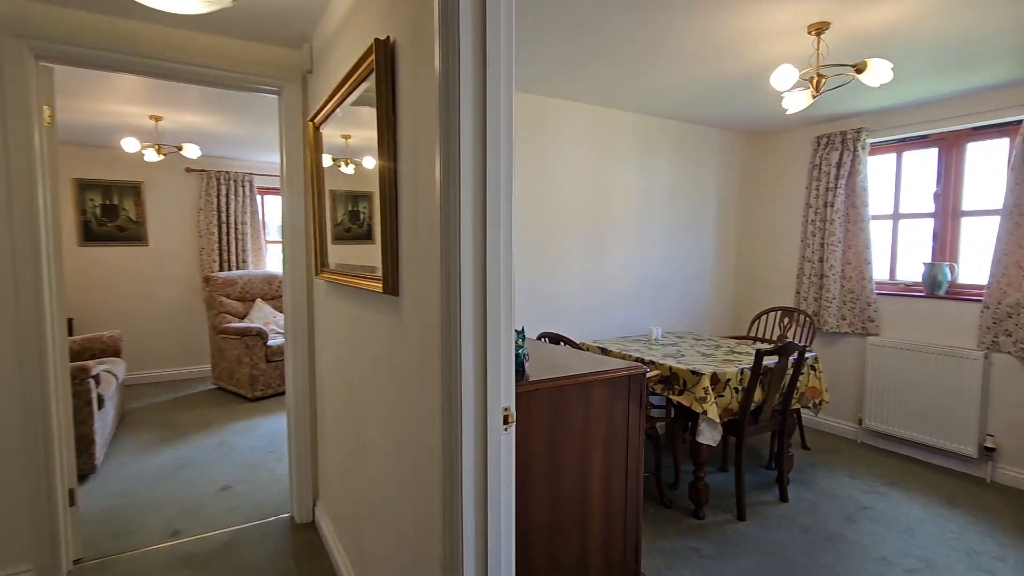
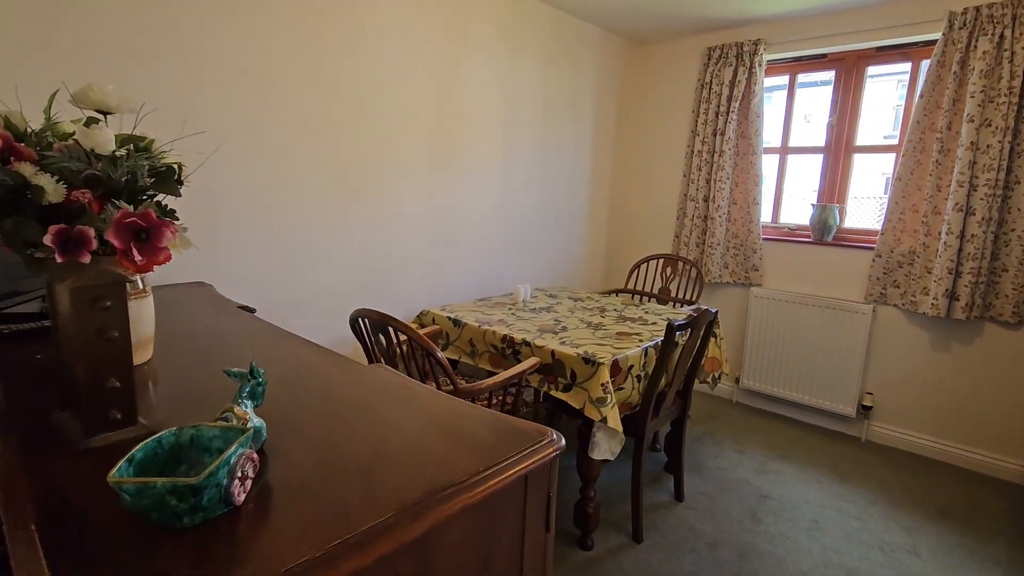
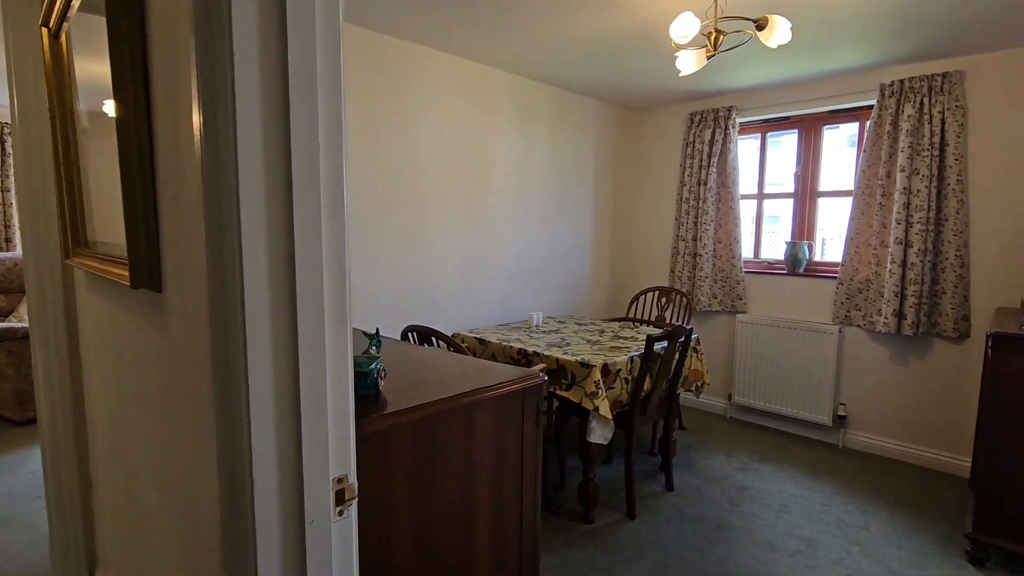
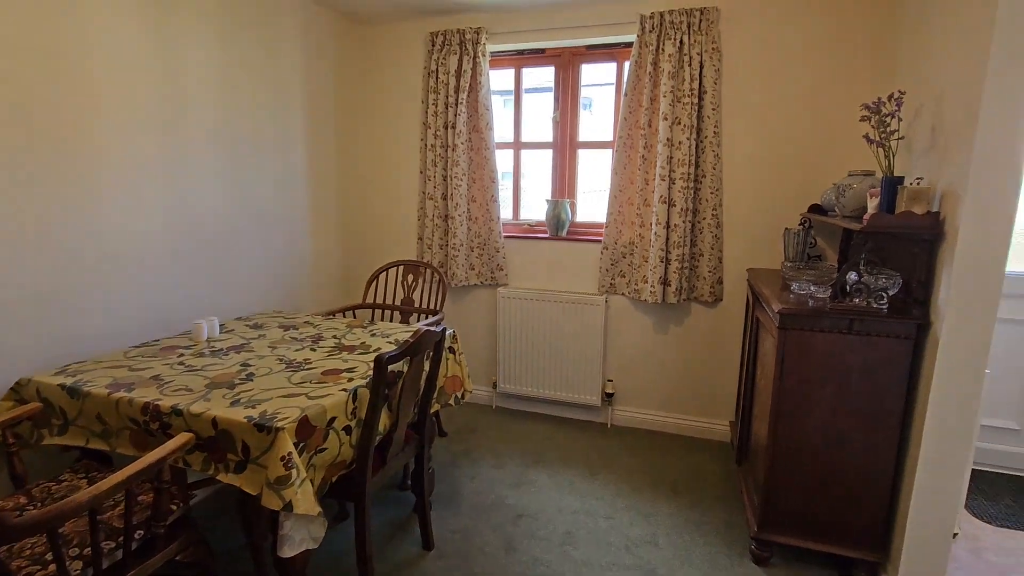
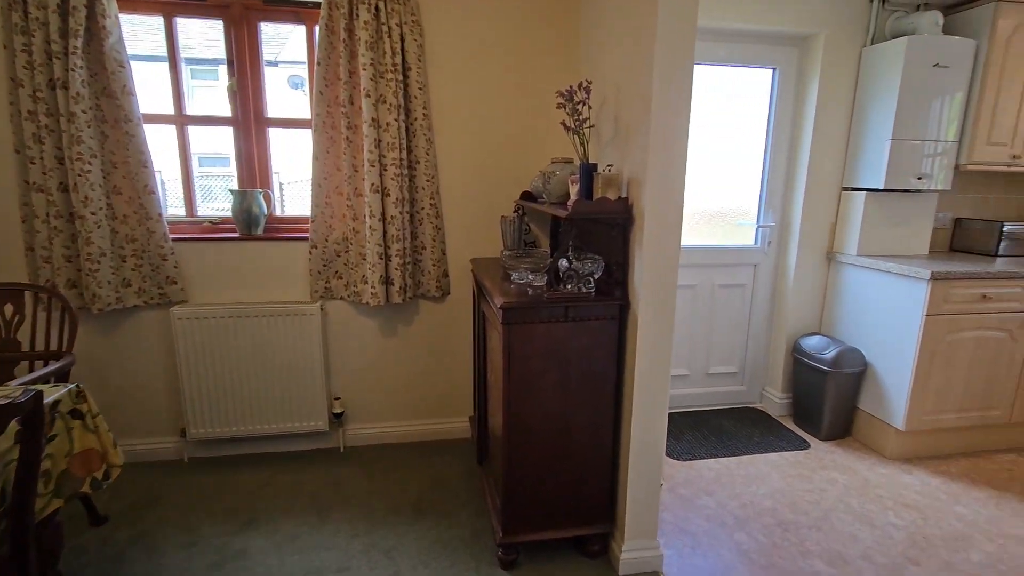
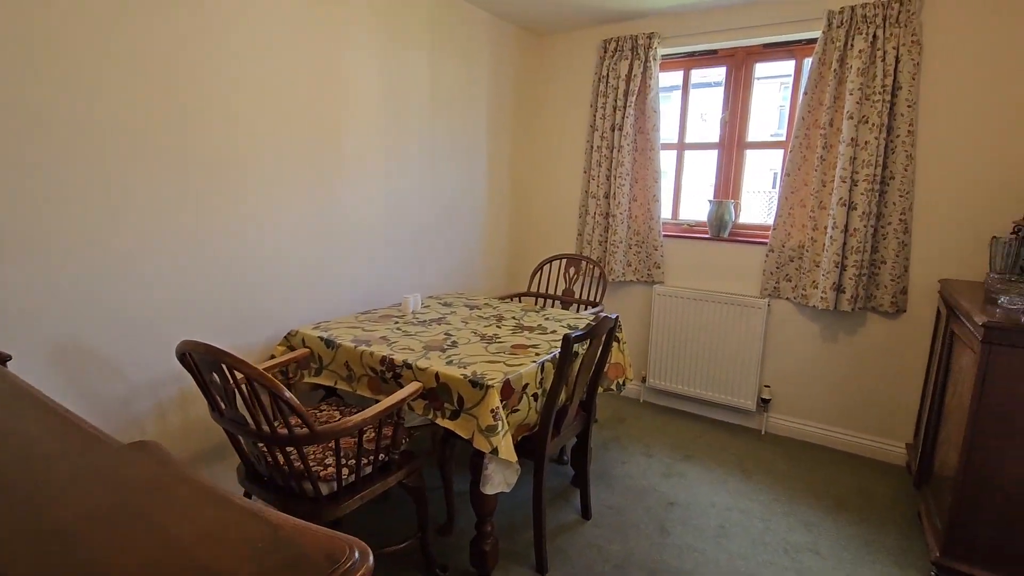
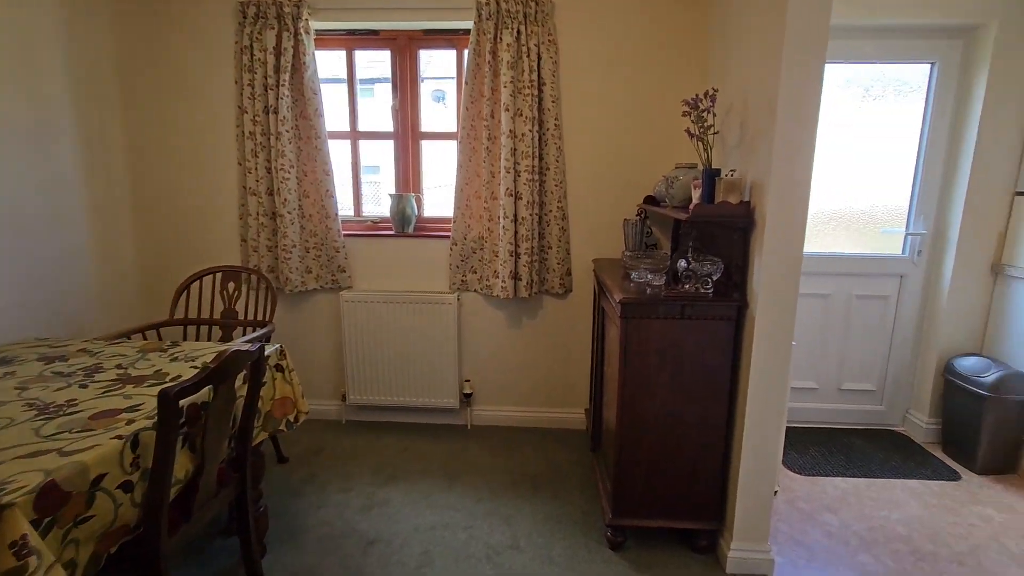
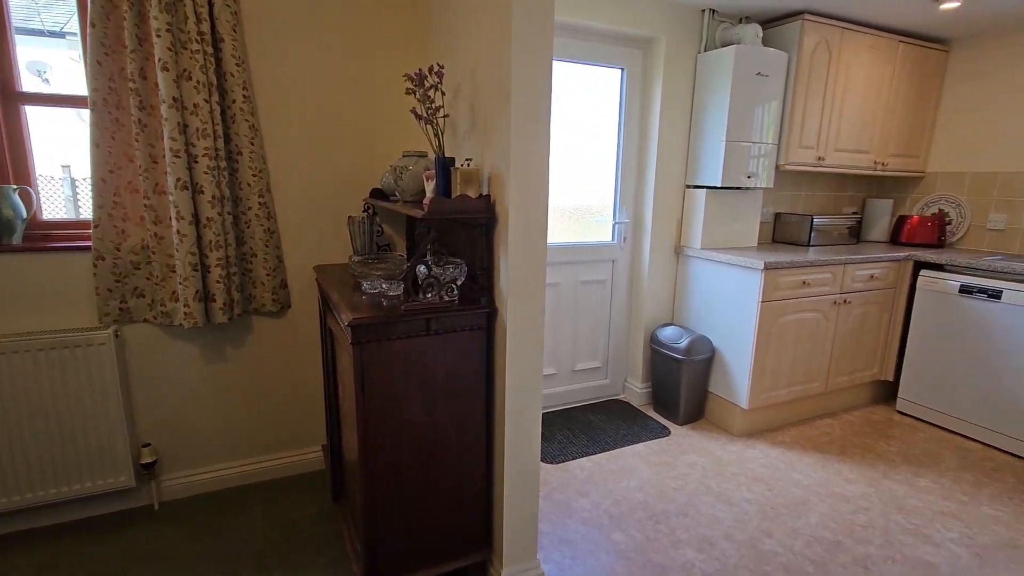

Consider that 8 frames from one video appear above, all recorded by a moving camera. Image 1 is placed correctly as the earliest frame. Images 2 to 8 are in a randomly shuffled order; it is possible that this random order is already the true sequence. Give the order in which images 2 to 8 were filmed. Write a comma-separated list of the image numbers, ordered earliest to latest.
3, 2, 6, 4, 7, 5, 8
